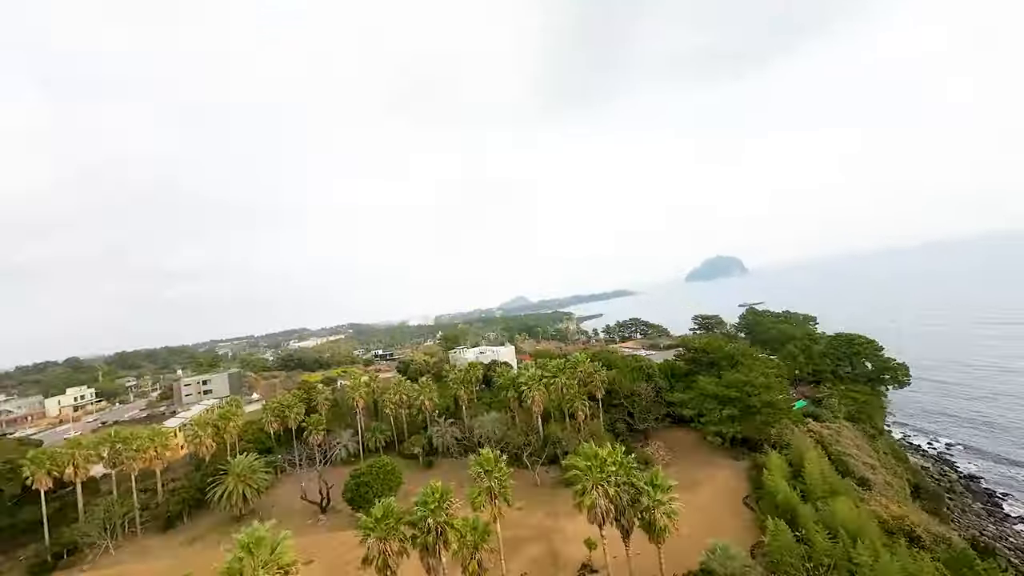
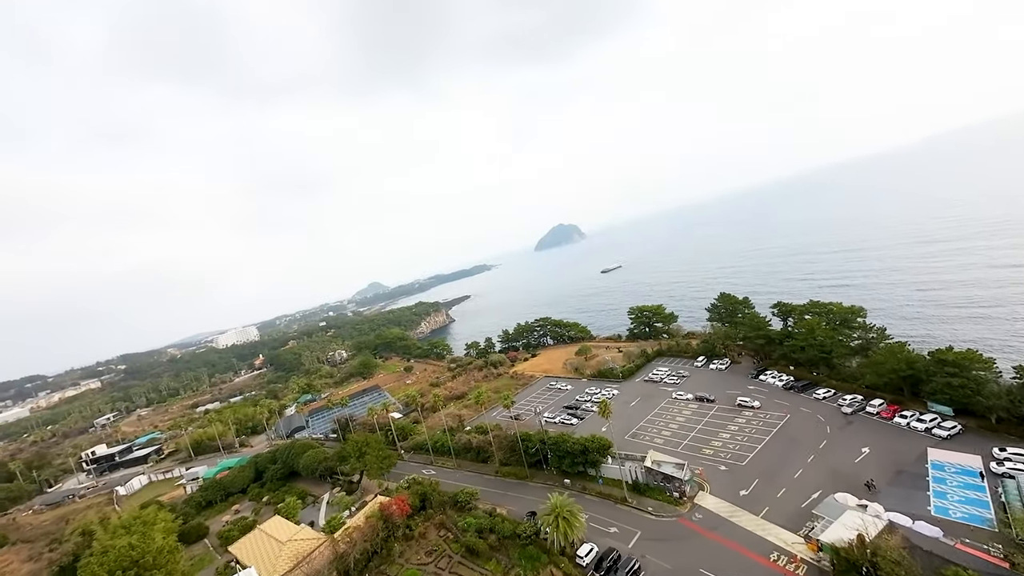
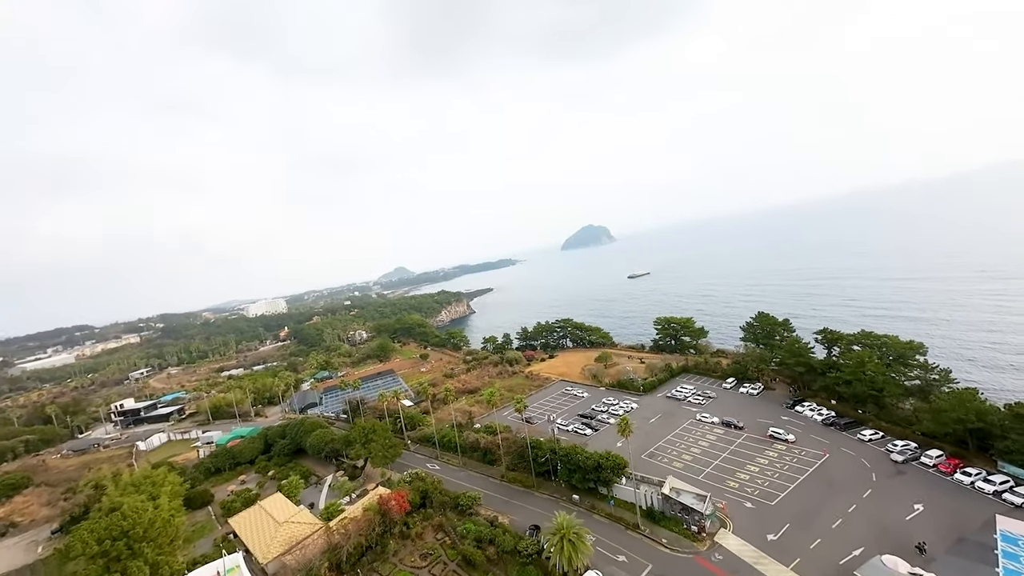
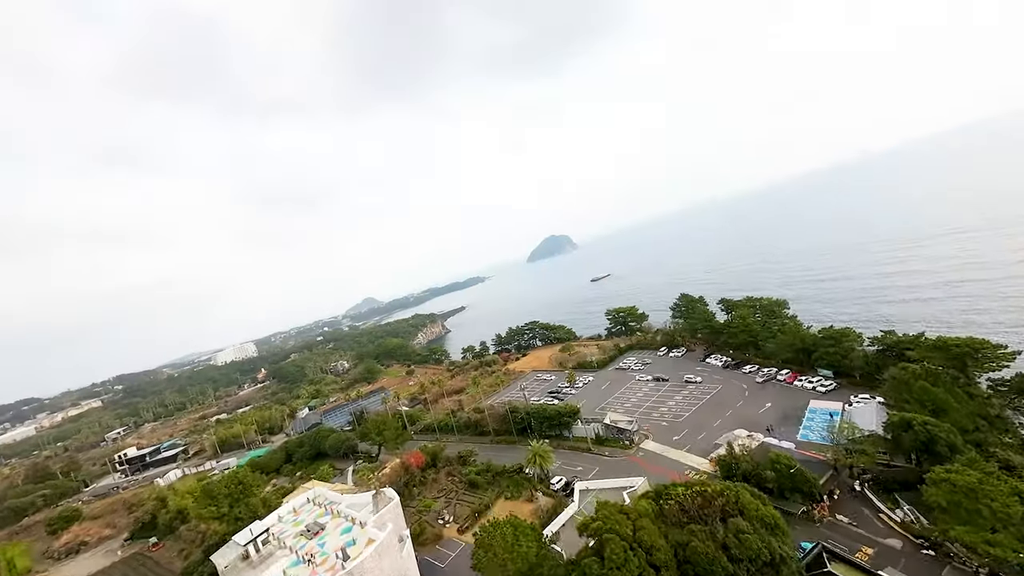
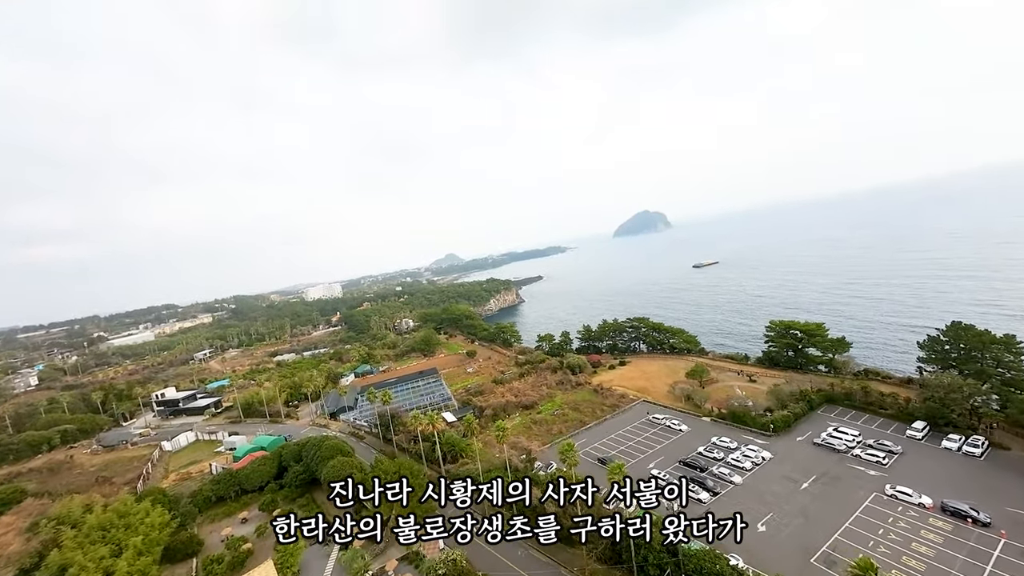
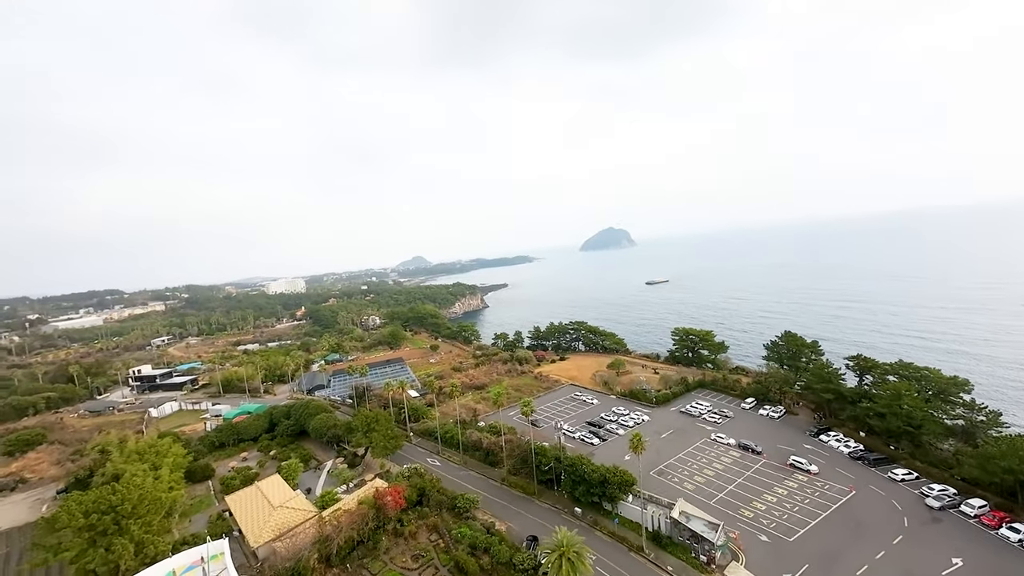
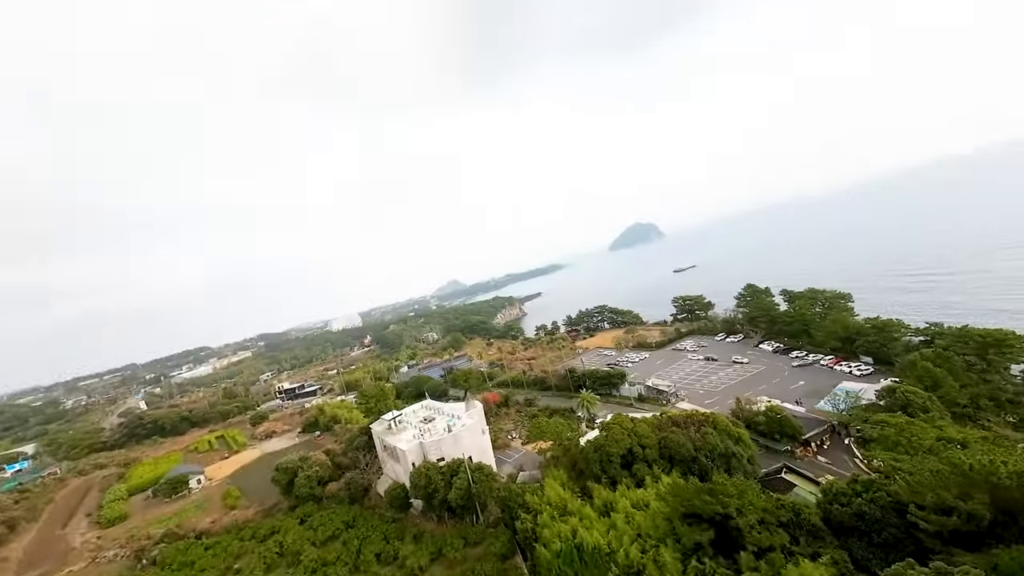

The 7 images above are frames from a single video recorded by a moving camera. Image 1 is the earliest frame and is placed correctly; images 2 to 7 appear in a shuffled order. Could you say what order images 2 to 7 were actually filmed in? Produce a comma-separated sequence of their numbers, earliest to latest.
7, 4, 2, 3, 6, 5
